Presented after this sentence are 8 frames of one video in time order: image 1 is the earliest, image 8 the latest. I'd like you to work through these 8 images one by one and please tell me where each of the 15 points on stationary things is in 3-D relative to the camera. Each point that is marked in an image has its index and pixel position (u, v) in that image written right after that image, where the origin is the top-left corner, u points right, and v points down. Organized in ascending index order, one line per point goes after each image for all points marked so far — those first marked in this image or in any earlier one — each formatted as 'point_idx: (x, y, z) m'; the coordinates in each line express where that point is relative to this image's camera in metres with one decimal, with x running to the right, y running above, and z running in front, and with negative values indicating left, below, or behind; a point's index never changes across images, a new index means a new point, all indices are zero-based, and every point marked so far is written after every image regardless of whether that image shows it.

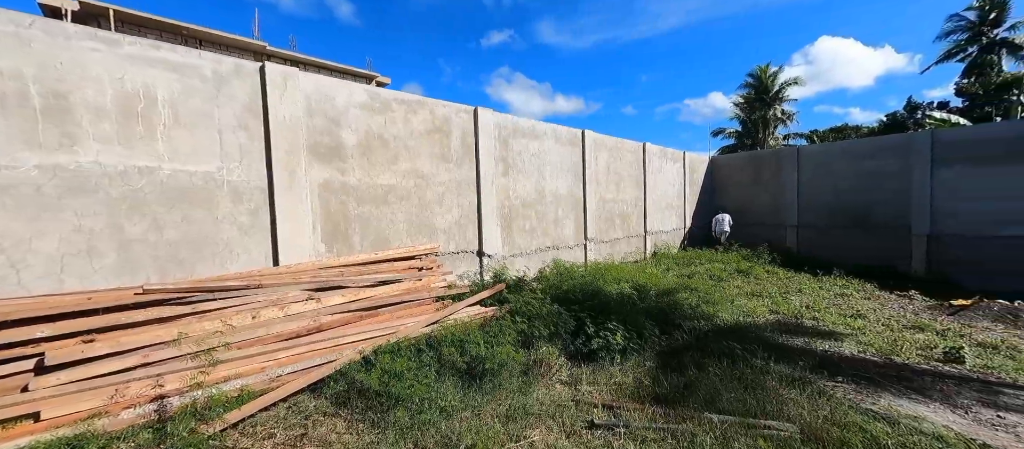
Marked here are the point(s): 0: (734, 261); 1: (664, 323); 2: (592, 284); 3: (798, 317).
0: (+4.7, -0.8, +7.3) m
1: (+1.4, -0.9, +3.3) m
2: (+1.0, -0.8, +4.3) m
3: (+3.6, -1.2, +4.4) m
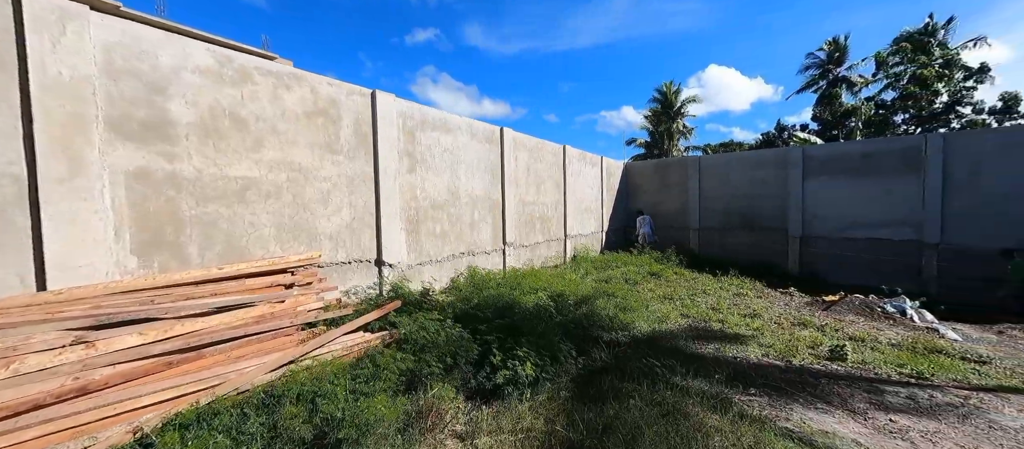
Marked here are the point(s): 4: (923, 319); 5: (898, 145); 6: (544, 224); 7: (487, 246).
0: (+2.9, -0.9, +7.6) m
1: (+0.6, -1.0, +3.0) m
2: (-0.1, -0.8, +3.8) m
3: (+2.5, -1.2, +4.4) m
4: (+6.1, -1.4, +5.1) m
5: (+8.1, +1.6, +7.2) m
6: (+0.6, 0.0, +7.2) m
7: (-0.4, -0.4, +5.7) m
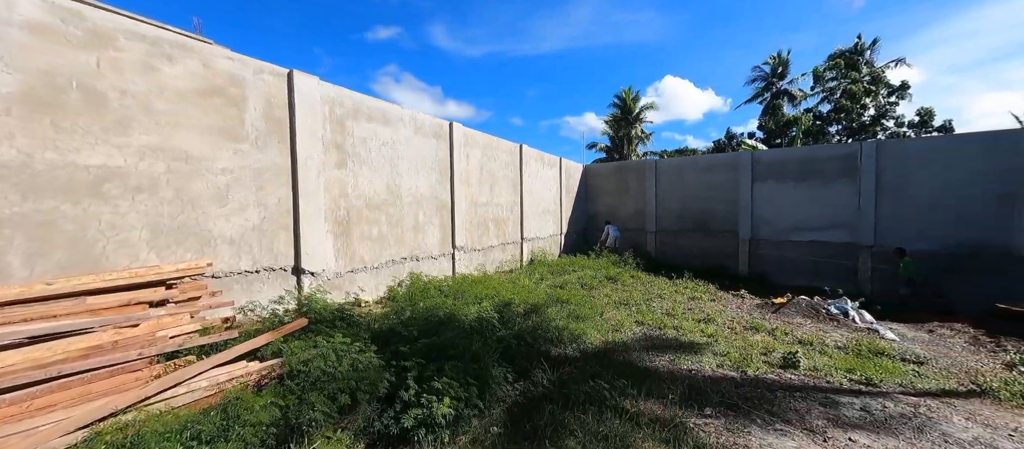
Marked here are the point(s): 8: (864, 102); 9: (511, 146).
0: (+2.0, -0.9, +7.4) m
1: (+0.1, -1.0, +2.6) m
2: (-0.7, -0.8, +3.4) m
3: (+1.8, -1.3, +4.2) m
4: (+5.4, -1.5, +5.3) m
5: (+7.1, +1.6, +7.6) m
6: (-0.3, -0.1, +6.9) m
7: (-1.2, -0.4, +5.2) m
8: (+17.5, +6.1, +17.2) m
9: (0.0, +1.6, +7.3) m
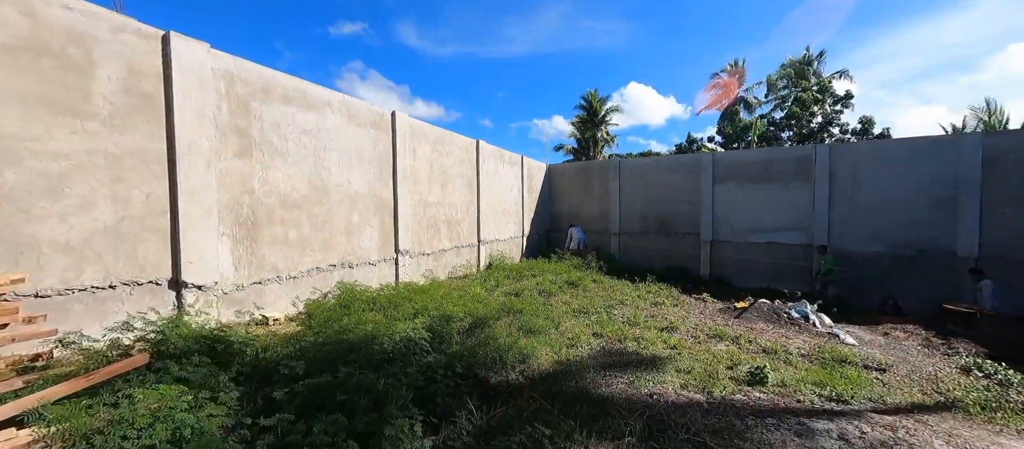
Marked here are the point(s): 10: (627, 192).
0: (+1.1, -1.0, +7.0) m
1: (-0.4, -1.0, +2.0) m
2: (-1.2, -0.9, +2.8) m
3: (+1.2, -1.3, +3.9) m
4: (+4.6, -1.5, +5.2) m
5: (+6.2, +1.5, +7.7) m
6: (-1.1, -0.1, +6.3) m
7: (-1.9, -0.4, +4.6) m
8: (+15.8, +6.0, +18.2) m
9: (-0.9, +1.6, +6.7) m
10: (+3.1, +0.9, +9.4) m
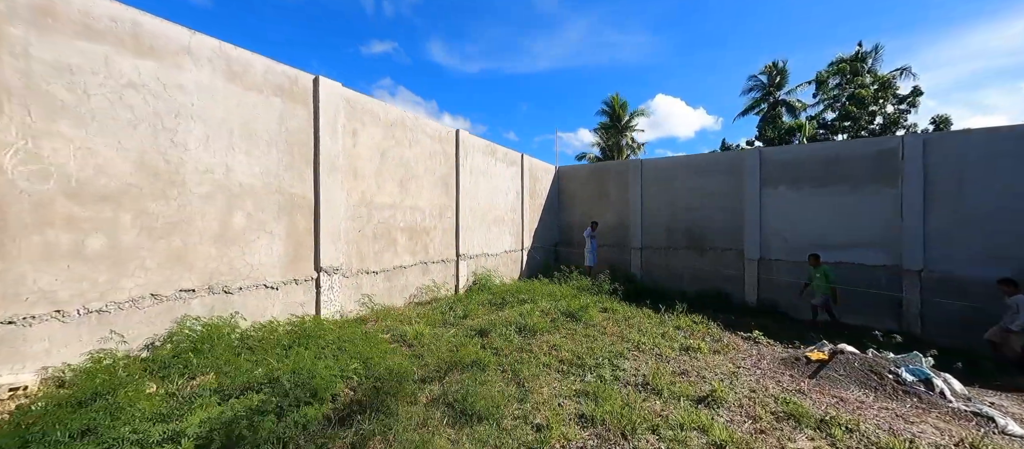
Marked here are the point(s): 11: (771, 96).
0: (+0.8, -1.1, +5.4) m
1: (-1.0, -1.0, +0.6) m
2: (-1.7, -0.9, +1.4) m
3: (+0.7, -1.3, +2.2) m
4: (+4.3, -1.6, +3.3) m
5: (+6.0, +1.3, +5.8) m
6: (-1.4, -0.2, +4.9) m
7: (-2.3, -0.5, +3.2) m
8: (+16.4, +5.2, +15.7) m
9: (-1.1, +1.4, +5.3) m
10: (+3.1, +0.6, +7.7) m
11: (+14.6, +7.2, +19.6) m
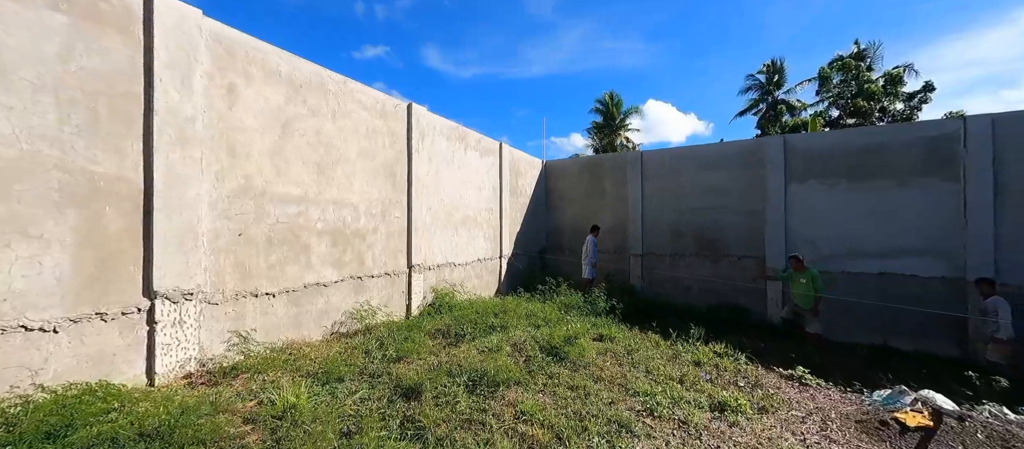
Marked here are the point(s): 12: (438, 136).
0: (+0.4, -1.2, +4.1) m
1: (-1.3, -0.9, -0.8) m
2: (-2.1, -0.8, 0.0) m
3: (+0.4, -1.3, +0.9) m
4: (+3.9, -1.6, +2.1) m
5: (+5.6, +1.3, +4.6) m
6: (-1.8, -0.2, +3.6) m
7: (-2.6, -0.5, +1.9) m
8: (+15.8, +5.1, +14.8) m
9: (-1.5, +1.4, +4.1) m
10: (+2.6, +0.6, +6.5) m
11: (+13.9, +7.0, +18.7) m
12: (-1.1, +1.3, +4.9) m
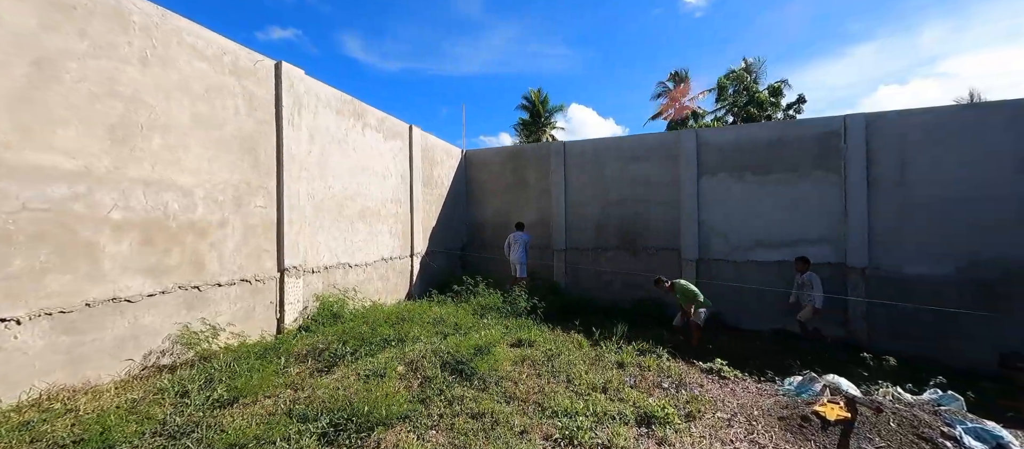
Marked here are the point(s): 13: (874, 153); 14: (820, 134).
0: (-0.5, -1.1, +3.5) m
1: (-1.3, -0.9, -1.6) m
2: (-2.2, -0.8, -1.0) m
3: (0.0, -1.2, +0.4) m
4: (+3.3, -1.5, +2.2) m
5: (+4.4, +1.4, +5.0) m
6: (-2.6, -0.2, +2.5) m
7: (-3.1, -0.4, +0.7) m
8: (+12.4, +5.4, +16.9) m
9: (-2.5, +1.5, +3.1) m
10: (+1.1, +0.7, +6.3) m
11: (+9.8, +7.3, +20.4) m
12: (-2.2, +1.3, +4.0) m
13: (+5.0, +1.0, +4.7) m
14: (+4.5, +1.3, +4.9) m
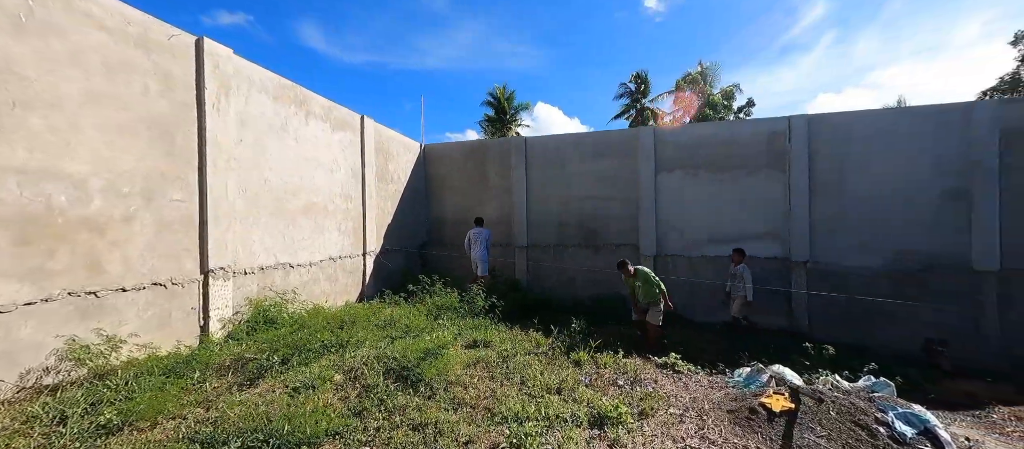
0: (-1.0, -1.0, +3.3) m
1: (-1.3, -0.9, -1.9) m
2: (-2.2, -0.7, -1.3) m
3: (-0.1, -1.2, +0.2) m
4: (+2.9, -1.4, +2.3) m
5: (+3.8, +1.5, +5.2) m
6: (-3.0, -0.1, +2.1) m
7: (-3.3, -0.4, +0.3) m
8: (+10.7, +5.5, +17.8) m
9: (-2.9, +1.5, +2.7) m
10: (+0.4, +0.7, +6.2) m
11: (+7.8, +7.4, +21.0) m
12: (-2.7, +1.4, +3.6) m
13: (+4.4, +1.1, +5.0) m
14: (+3.9, +1.4, +5.2) m
